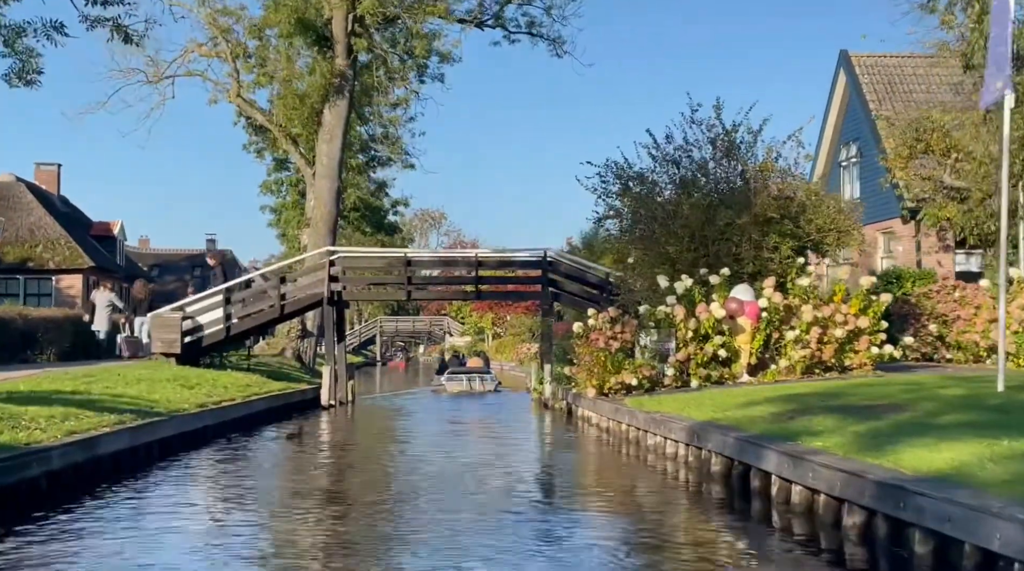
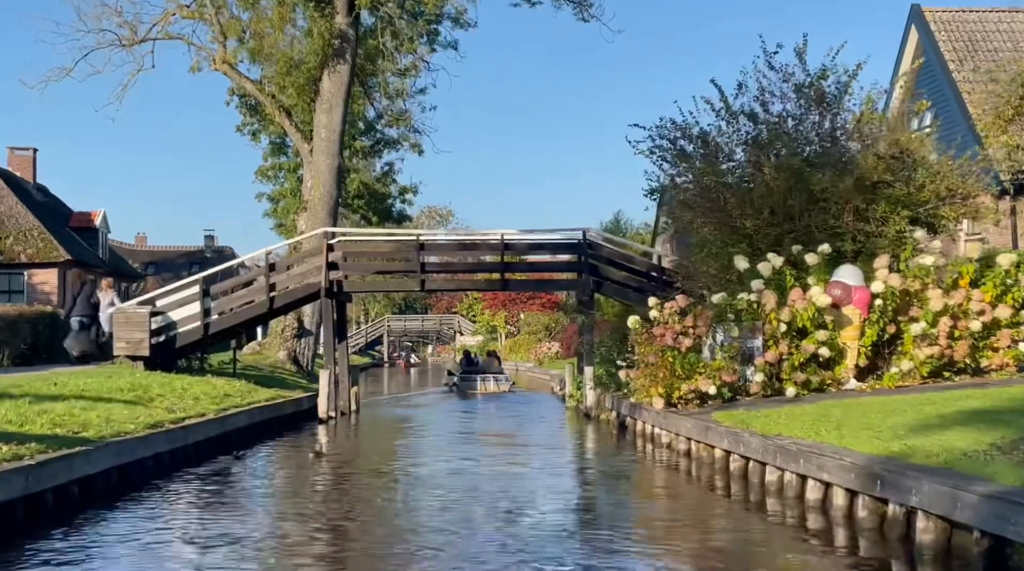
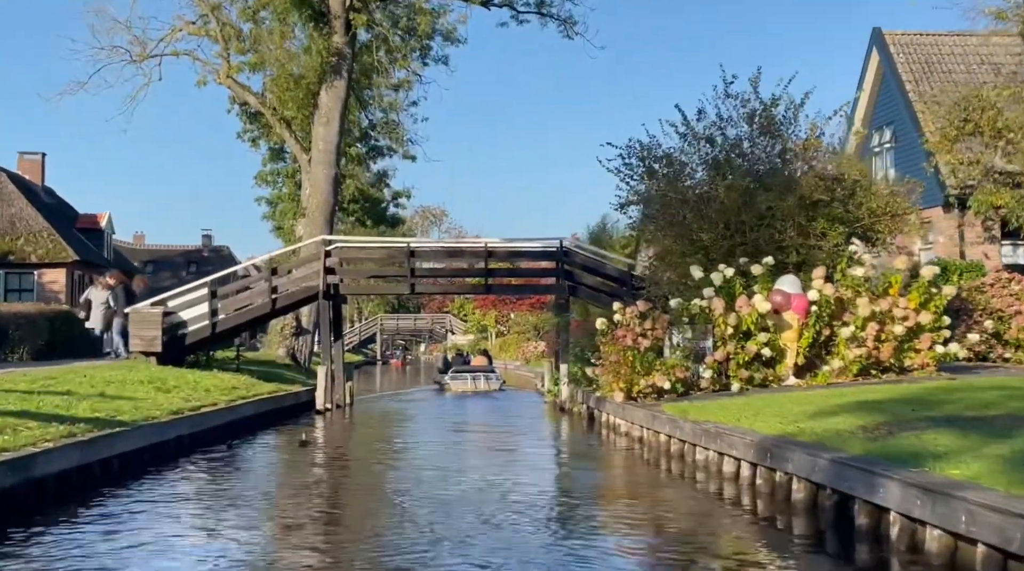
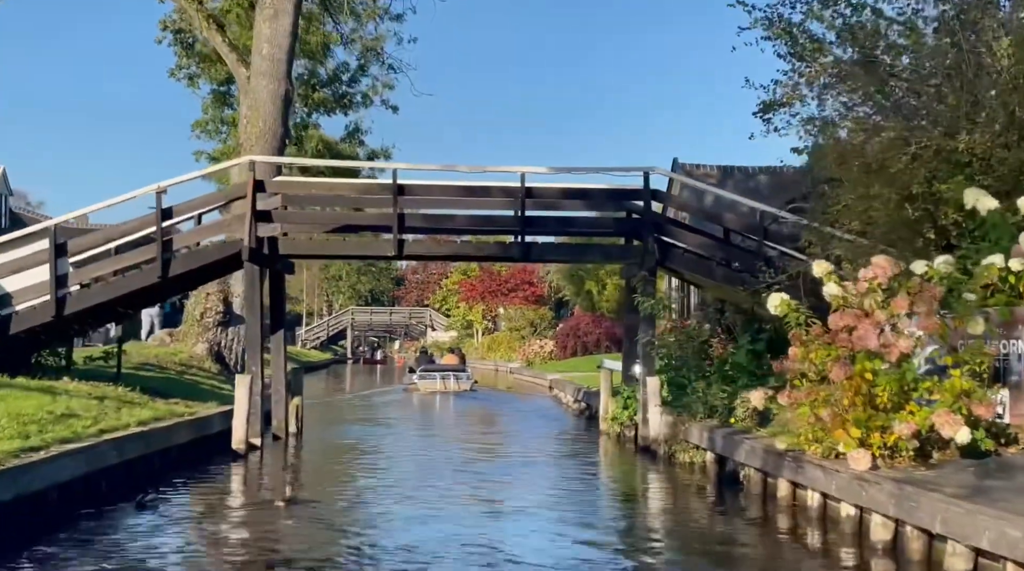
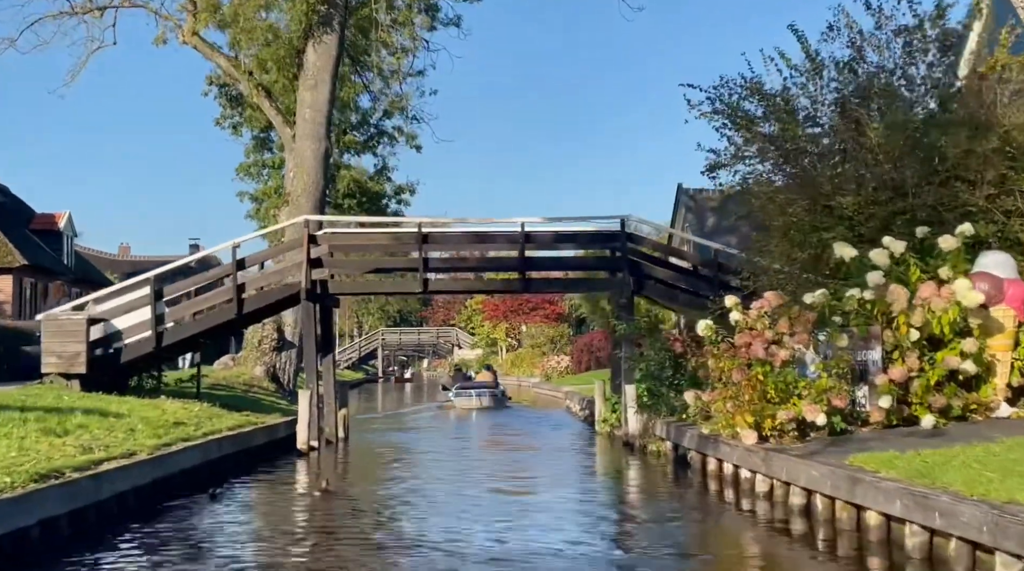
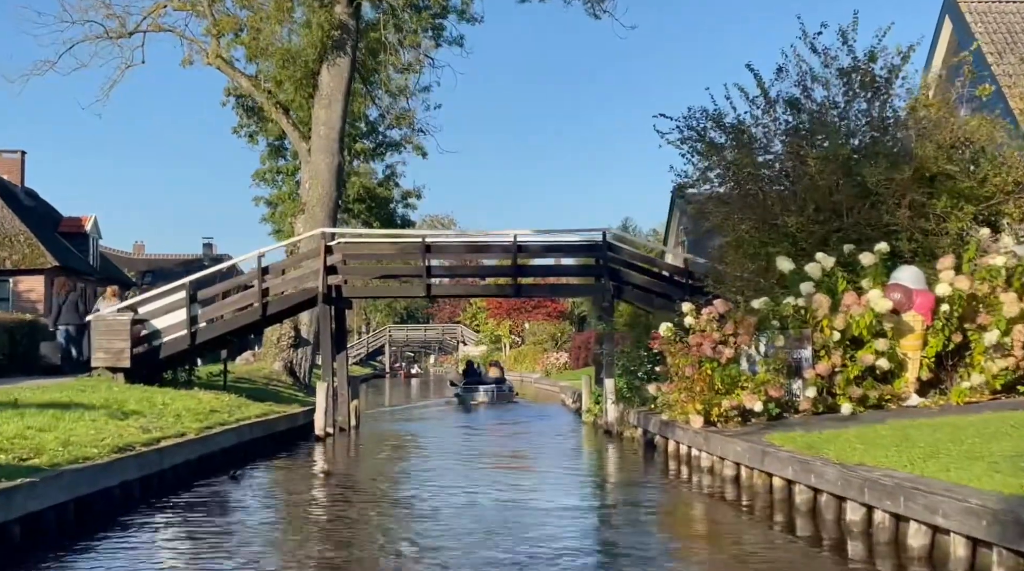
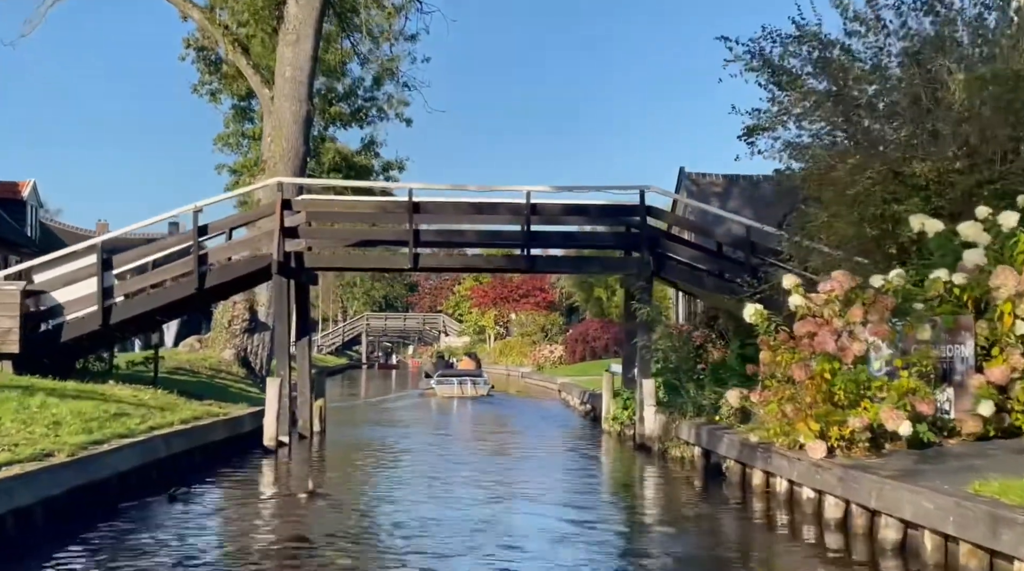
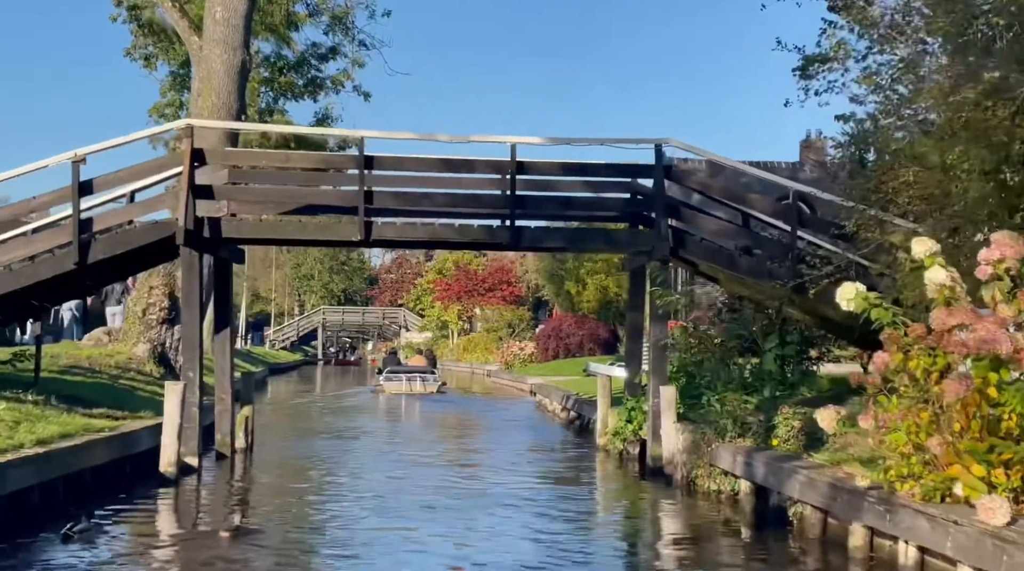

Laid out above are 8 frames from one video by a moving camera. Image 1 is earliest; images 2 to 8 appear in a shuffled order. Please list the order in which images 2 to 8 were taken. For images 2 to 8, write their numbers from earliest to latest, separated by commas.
3, 2, 6, 5, 7, 4, 8
